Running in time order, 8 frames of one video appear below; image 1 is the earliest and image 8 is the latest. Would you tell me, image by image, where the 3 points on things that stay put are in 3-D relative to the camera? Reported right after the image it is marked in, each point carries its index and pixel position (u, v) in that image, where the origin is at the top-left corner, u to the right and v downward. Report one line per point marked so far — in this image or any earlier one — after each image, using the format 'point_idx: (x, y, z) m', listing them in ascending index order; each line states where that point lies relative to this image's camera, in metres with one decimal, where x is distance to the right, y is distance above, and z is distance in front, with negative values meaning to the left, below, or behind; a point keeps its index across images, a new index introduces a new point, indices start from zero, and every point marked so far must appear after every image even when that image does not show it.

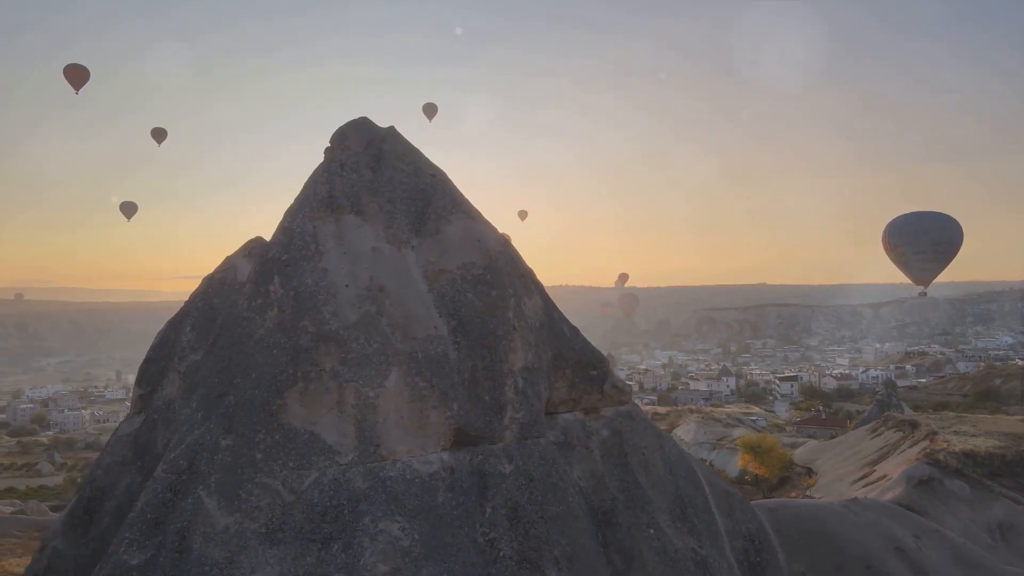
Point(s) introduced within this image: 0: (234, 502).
0: (-1.5, -1.2, +4.4) m
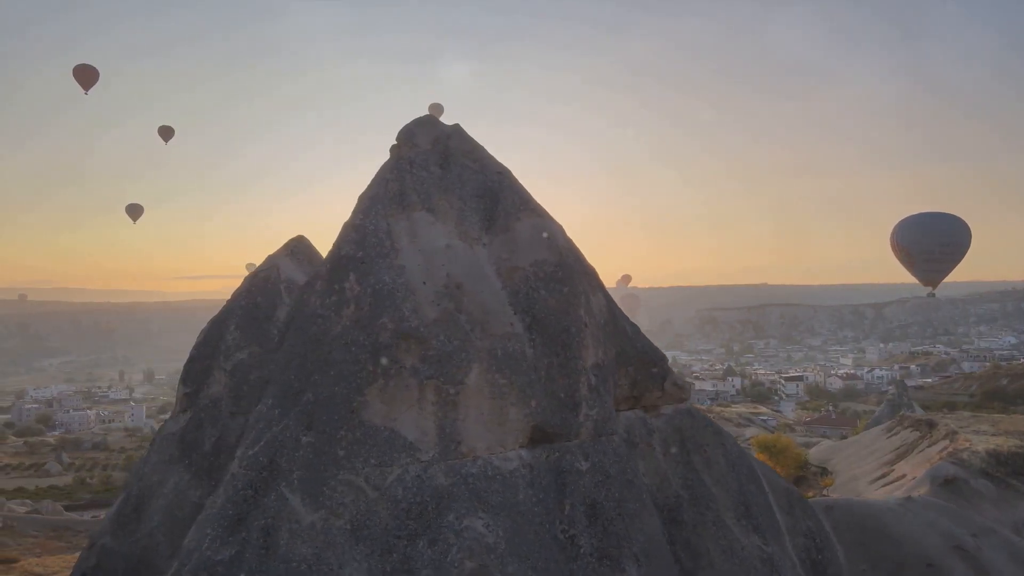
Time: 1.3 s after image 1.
0: (-1.1, -1.2, +4.4) m
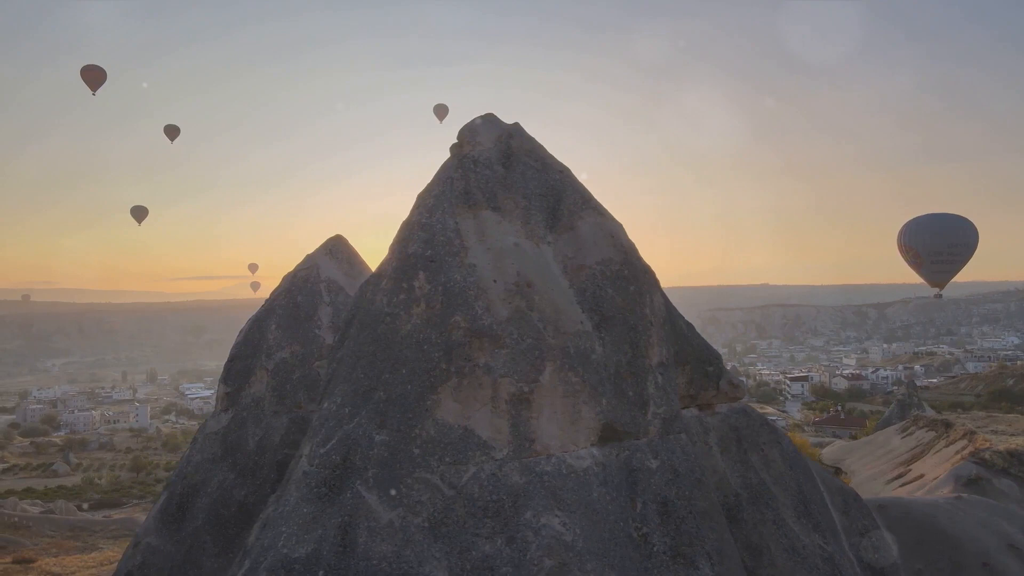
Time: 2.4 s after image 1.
0: (-0.6, -1.1, +4.4) m
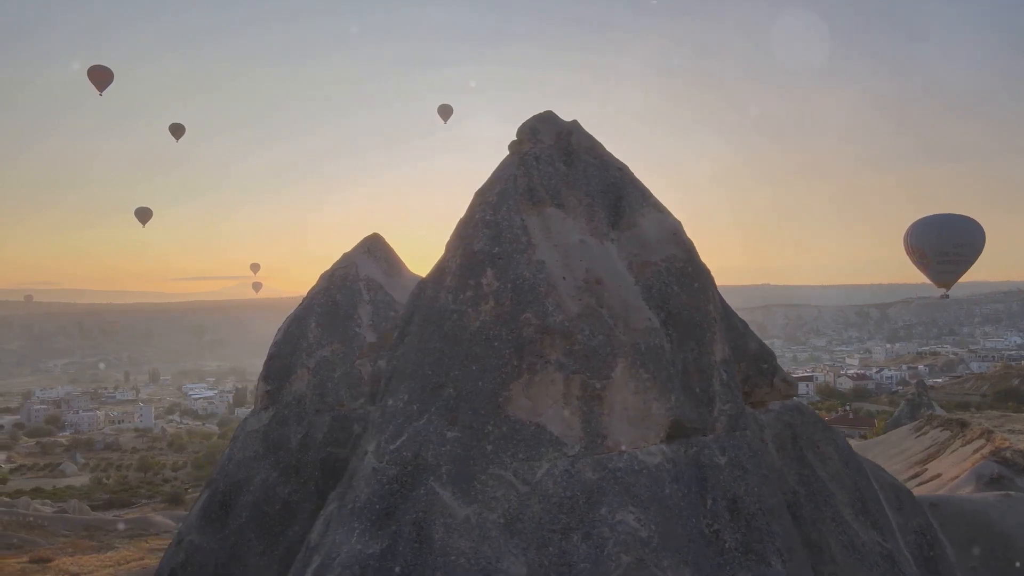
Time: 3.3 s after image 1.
0: (-0.2, -1.1, +4.4) m
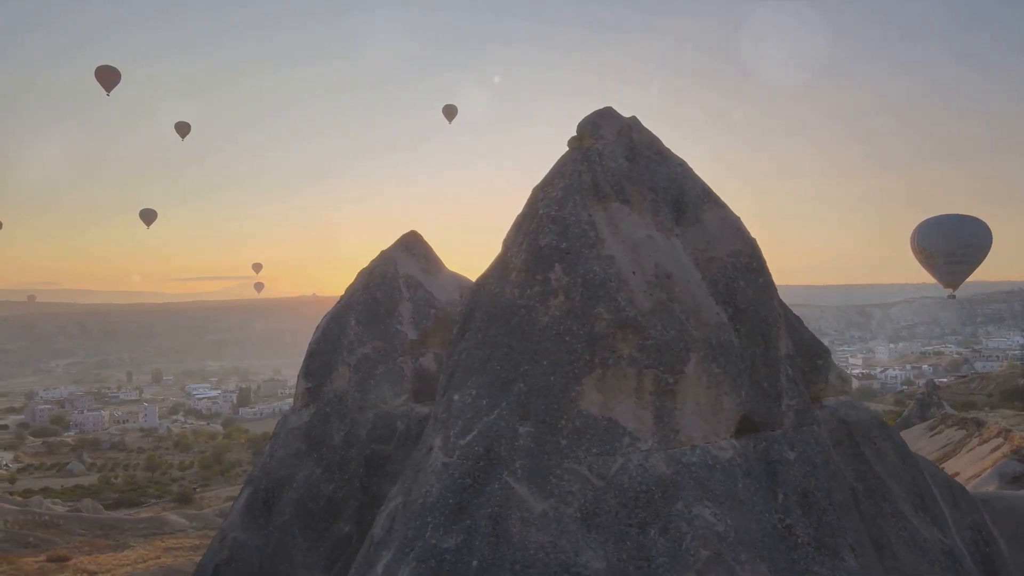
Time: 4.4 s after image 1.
0: (+0.2, -1.1, +4.4) m
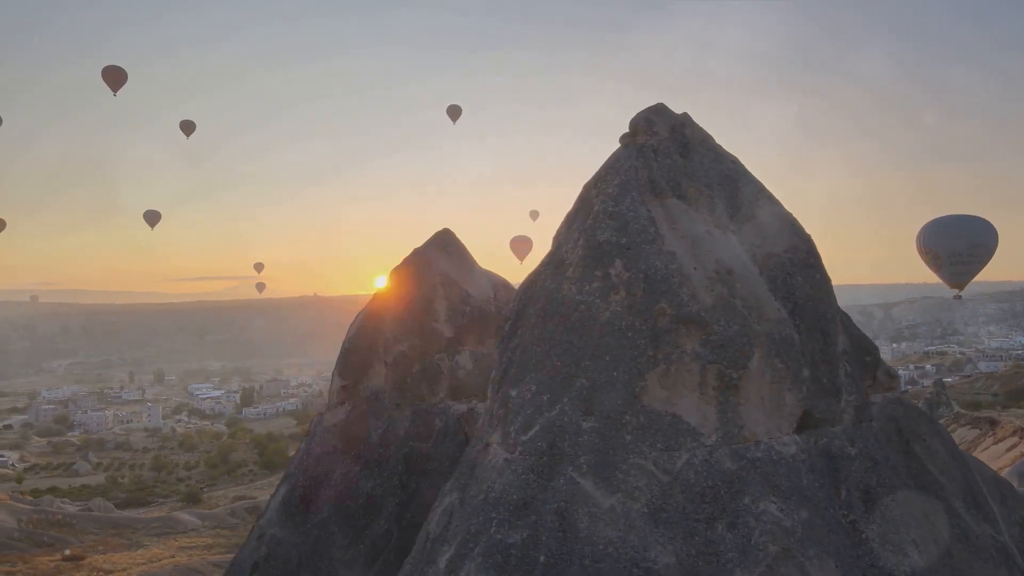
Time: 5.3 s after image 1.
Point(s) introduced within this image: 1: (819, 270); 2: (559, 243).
0: (+0.5, -1.1, +4.4) m
1: (+2.0, +0.1, +5.1) m
2: (+0.3, +0.3, +5.4) m
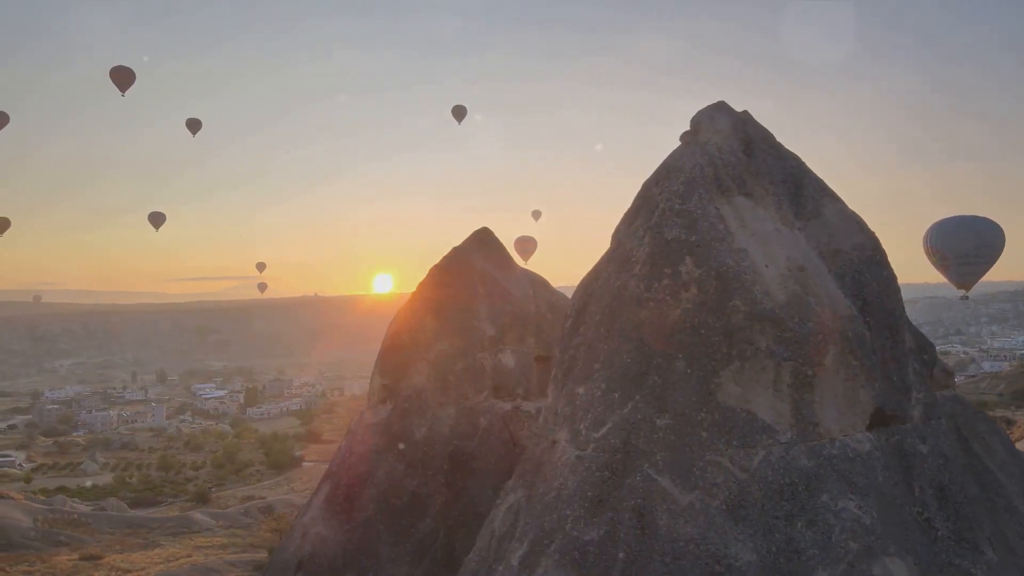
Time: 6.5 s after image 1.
0: (+1.0, -1.1, +4.4) m
1: (+2.4, +0.1, +5.1) m
2: (+0.7, +0.3, +5.4) m
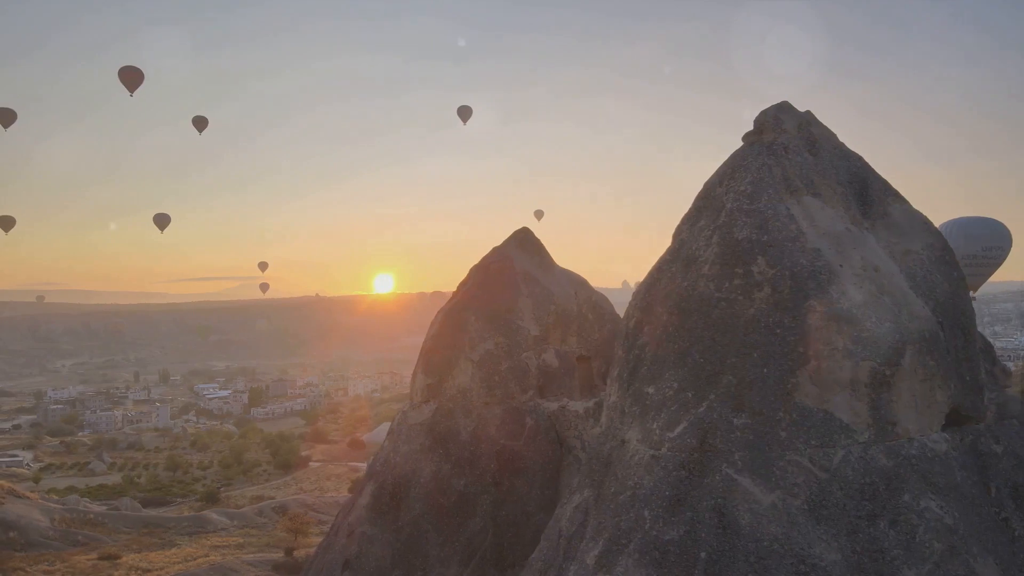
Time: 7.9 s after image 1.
0: (+1.4, -1.0, +4.4) m
1: (+2.8, +0.1, +5.1) m
2: (+1.2, +0.3, +5.4) m
